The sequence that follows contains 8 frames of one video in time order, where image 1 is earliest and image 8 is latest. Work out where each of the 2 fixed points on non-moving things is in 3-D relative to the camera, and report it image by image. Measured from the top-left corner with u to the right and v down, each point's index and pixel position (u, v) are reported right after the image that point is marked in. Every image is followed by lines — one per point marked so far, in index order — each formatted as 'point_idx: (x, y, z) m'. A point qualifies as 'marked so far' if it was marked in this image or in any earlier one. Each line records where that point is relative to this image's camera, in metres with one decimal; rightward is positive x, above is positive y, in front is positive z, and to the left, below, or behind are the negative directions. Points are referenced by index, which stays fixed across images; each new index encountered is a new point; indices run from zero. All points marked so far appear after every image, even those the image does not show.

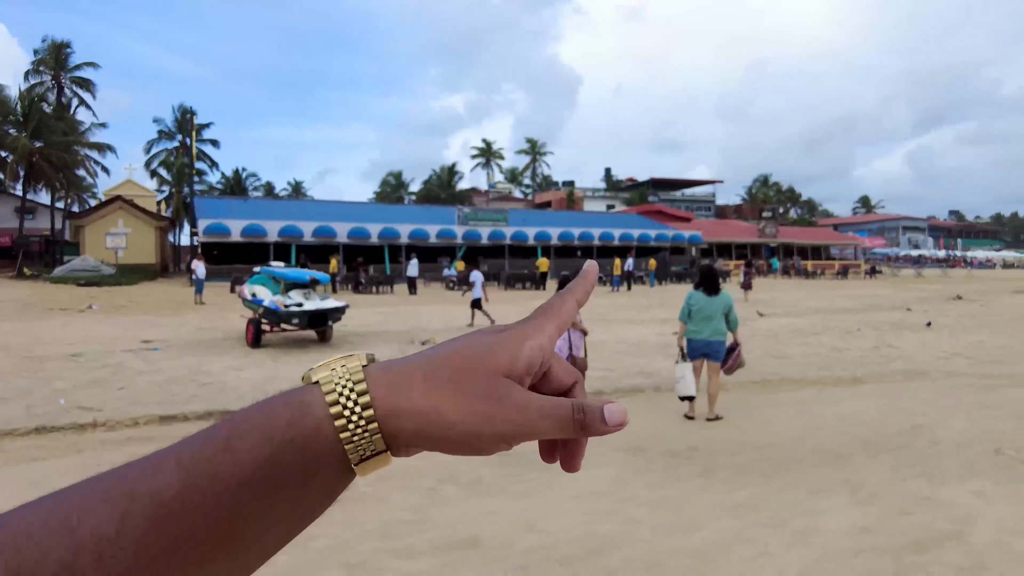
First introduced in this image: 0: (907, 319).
0: (+8.7, -0.7, +14.6) m
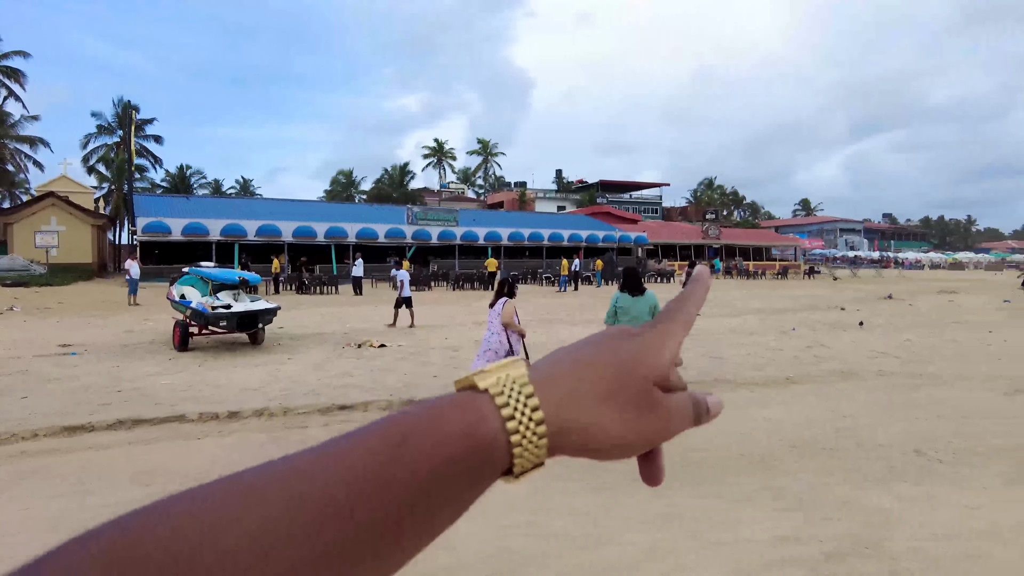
0: (+7.4, -0.7, +15.0) m
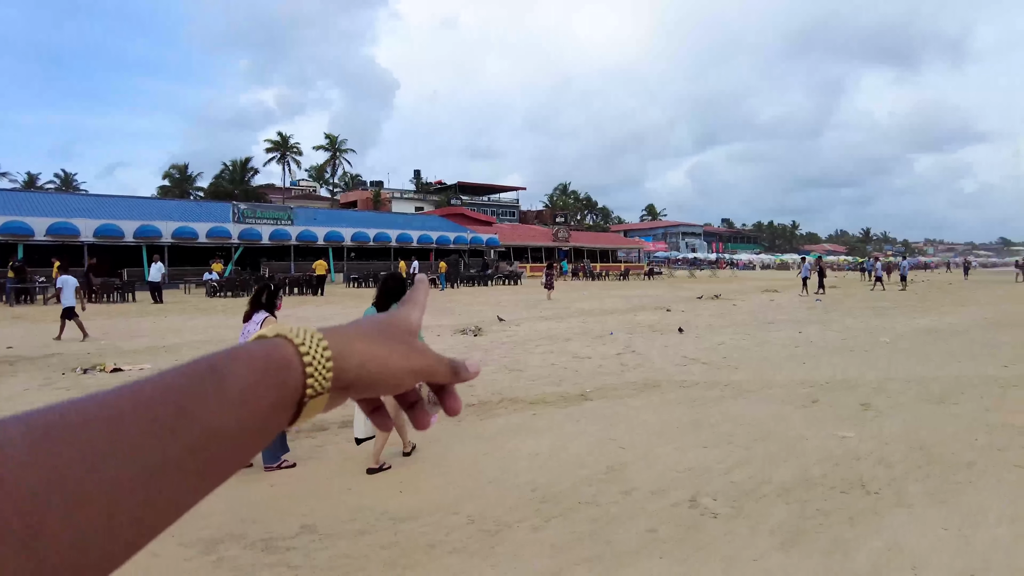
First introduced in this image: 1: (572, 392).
0: (+3.3, -0.7, +14.7) m
1: (+0.7, -1.2, +7.5) m
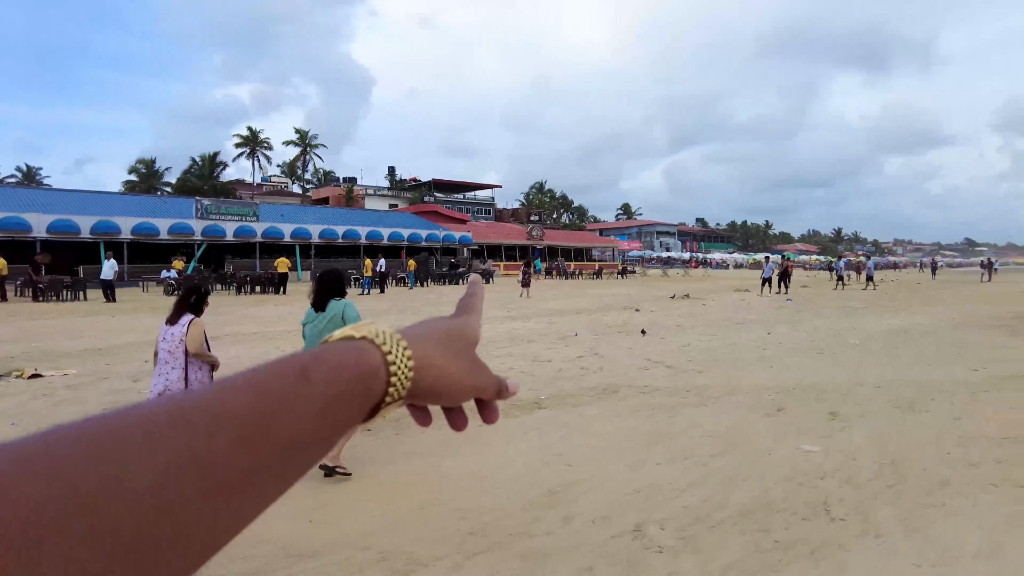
0: (+2.5, -0.7, +14.3) m
1: (+0.1, -1.2, +7.0) m
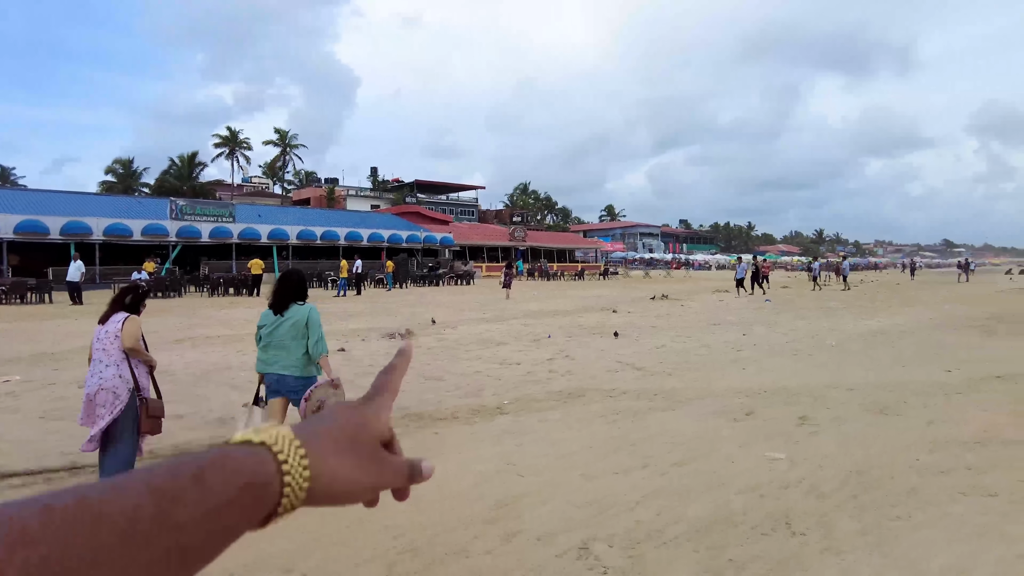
0: (+2.0, -0.7, +14.1) m
1: (-0.3, -1.2, +6.8) m
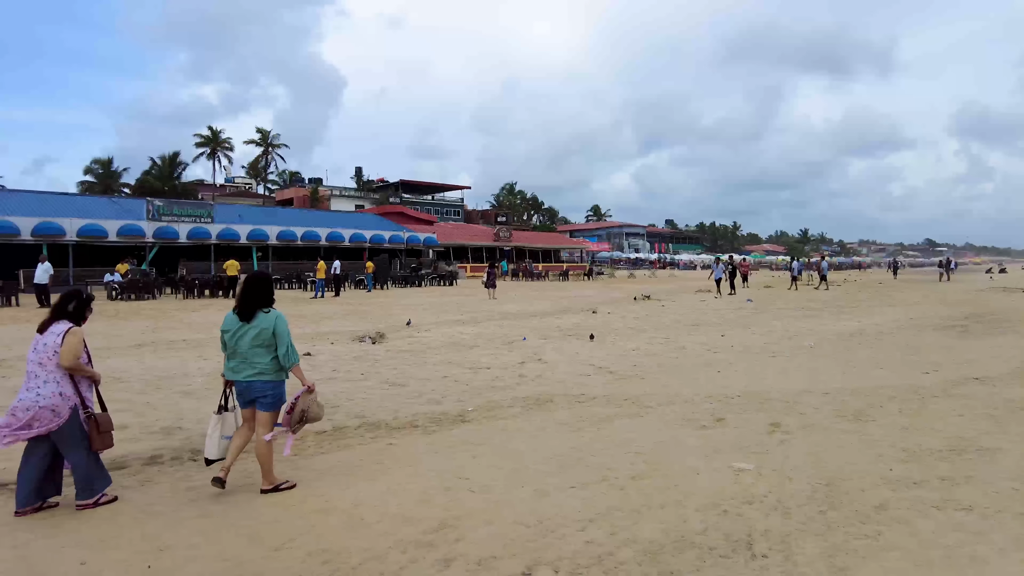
0: (+1.5, -0.8, +13.8) m
1: (-0.6, -1.2, +6.5) m
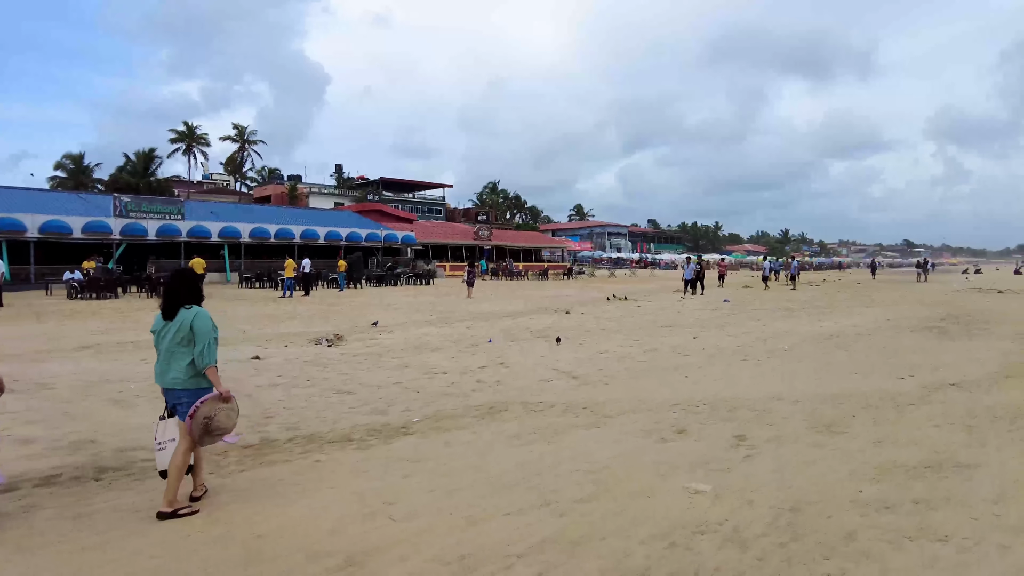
0: (+0.8, -0.8, +13.4) m
1: (-1.1, -1.2, +6.0) m
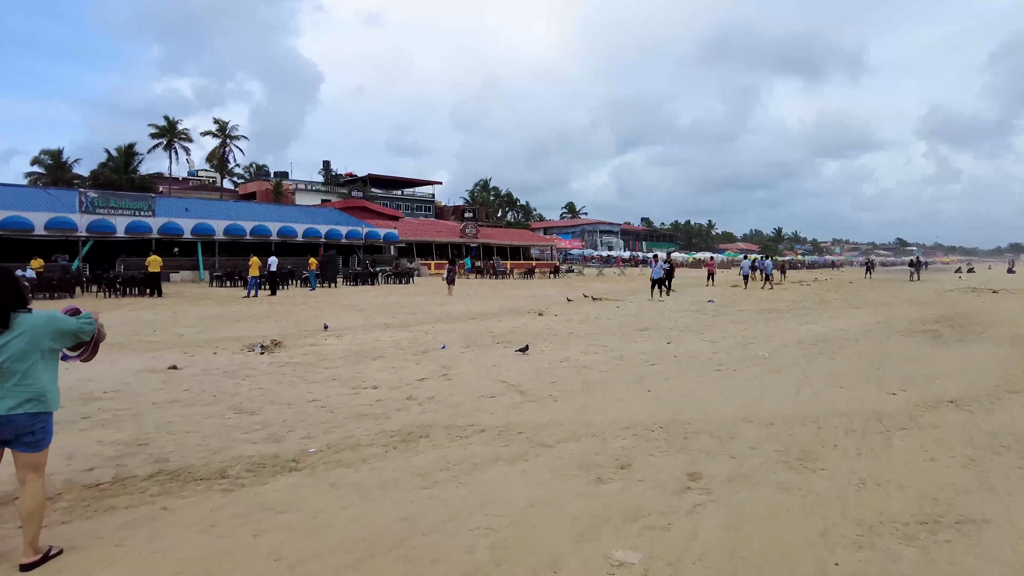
0: (+0.1, -0.8, +12.4) m
1: (-1.7, -1.3, +5.0) m
